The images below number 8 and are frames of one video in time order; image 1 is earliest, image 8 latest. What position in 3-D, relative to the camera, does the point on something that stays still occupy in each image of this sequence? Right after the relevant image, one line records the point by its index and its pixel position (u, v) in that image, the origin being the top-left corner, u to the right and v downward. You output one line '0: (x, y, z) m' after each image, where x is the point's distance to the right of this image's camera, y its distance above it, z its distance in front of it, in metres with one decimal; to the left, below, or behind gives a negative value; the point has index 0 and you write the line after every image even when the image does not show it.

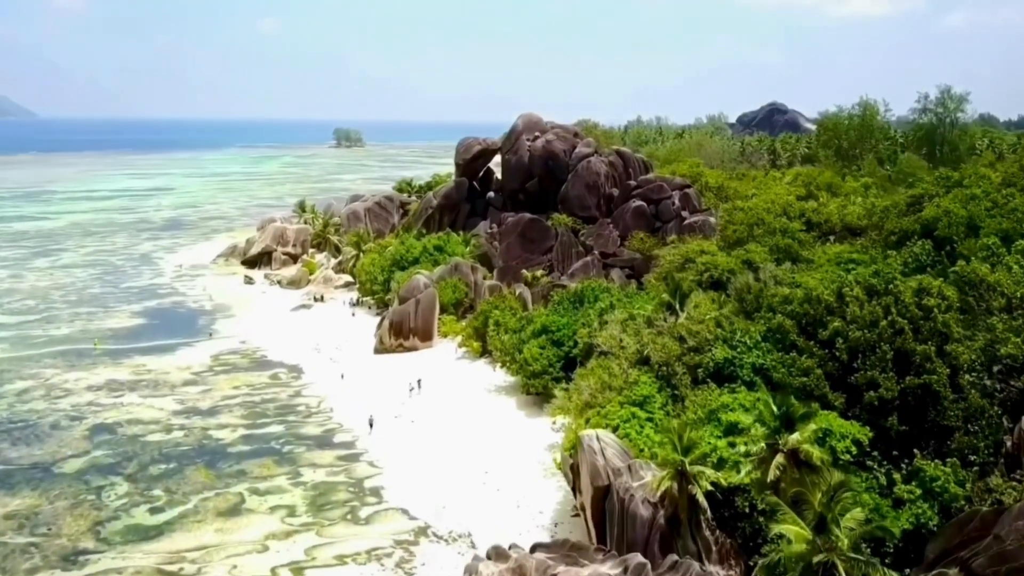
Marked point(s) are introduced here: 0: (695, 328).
0: (+3.4, -0.8, +18.0) m
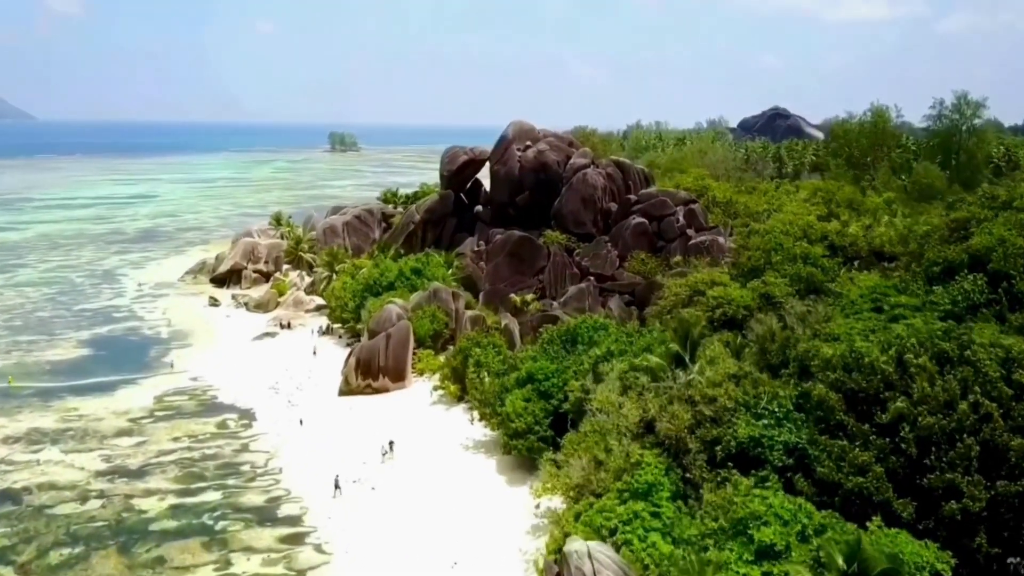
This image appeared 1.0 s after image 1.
0: (+3.0, -1.6, +14.7) m
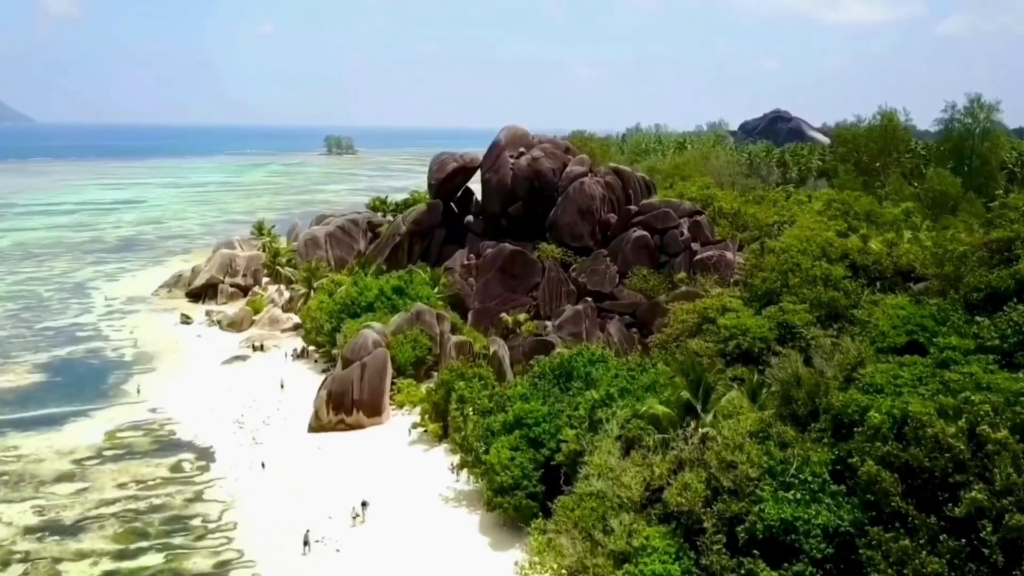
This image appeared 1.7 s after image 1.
0: (+2.8, -2.1, +12.3) m
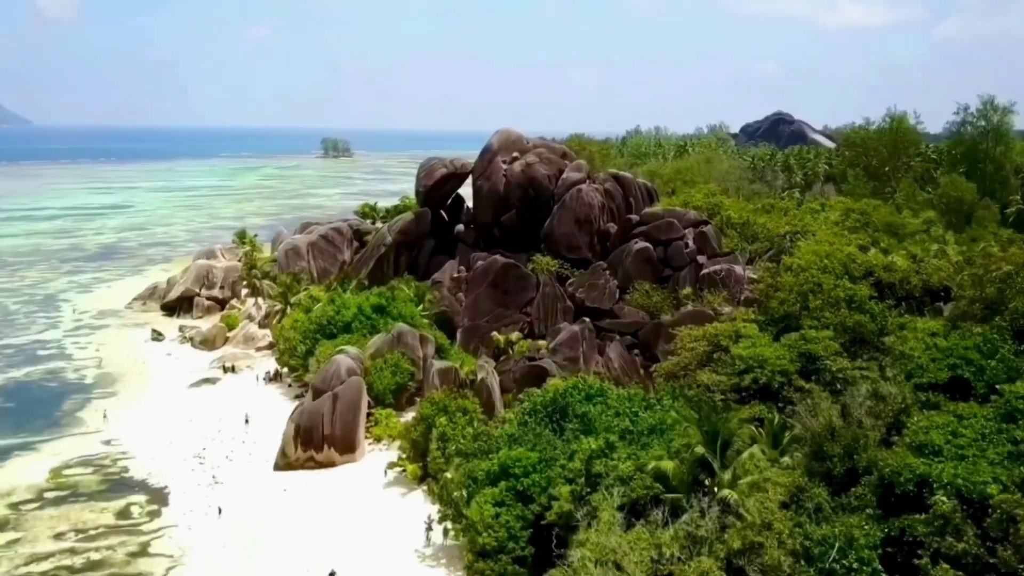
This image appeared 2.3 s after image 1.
0: (+2.6, -2.6, +10.1) m
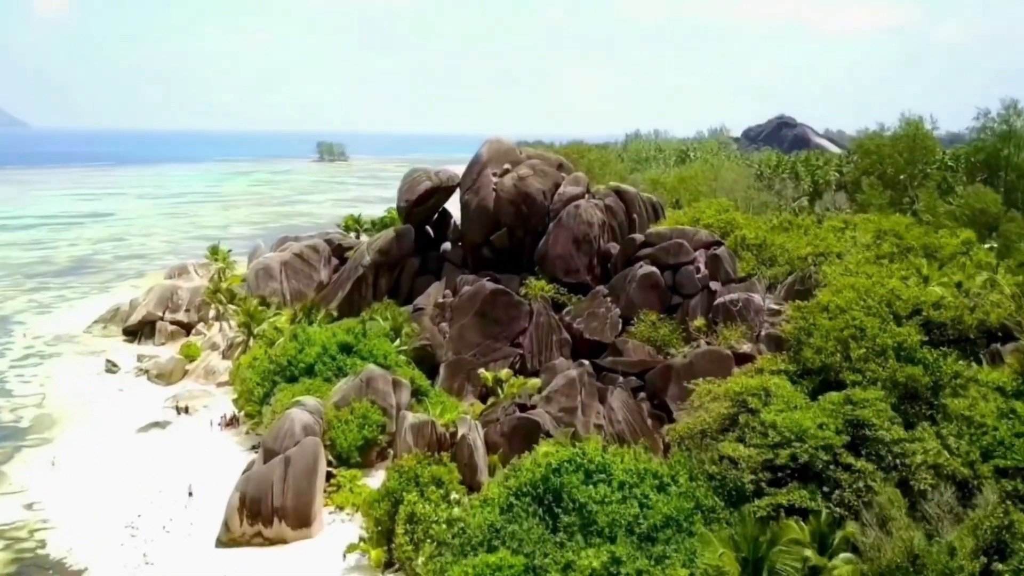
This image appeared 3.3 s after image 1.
0: (+2.3, -3.3, +6.9) m
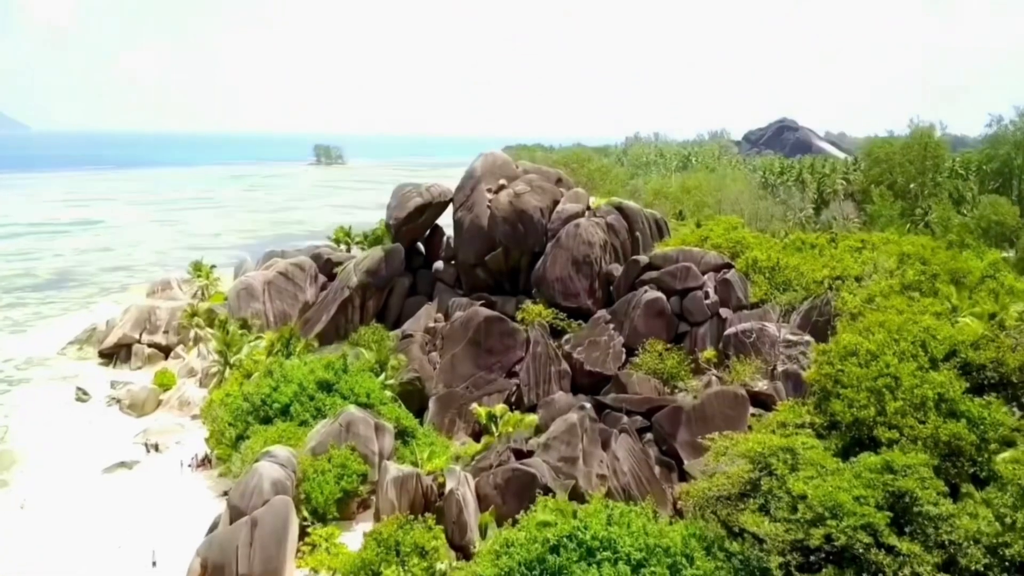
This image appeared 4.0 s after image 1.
0: (+2.2, -3.9, +5.2) m
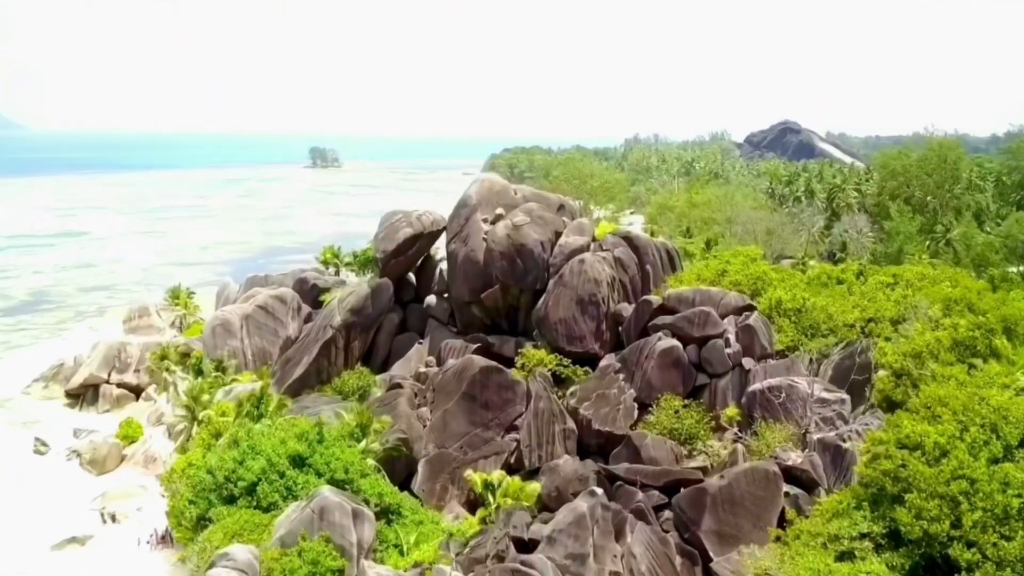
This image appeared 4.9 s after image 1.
0: (+2.2, -5.0, +2.8) m
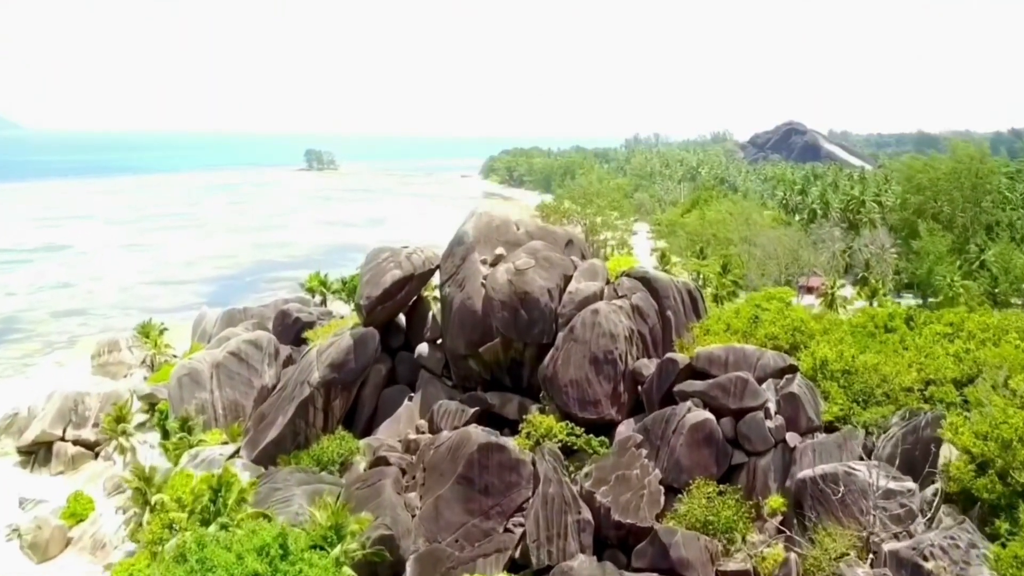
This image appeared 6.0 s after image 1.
0: (+2.3, -6.3, -0.3) m
